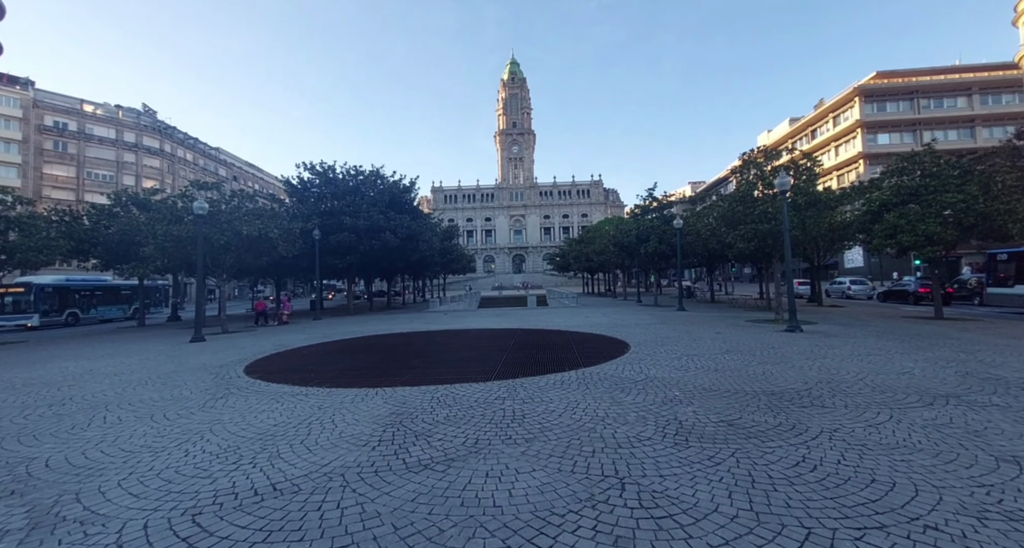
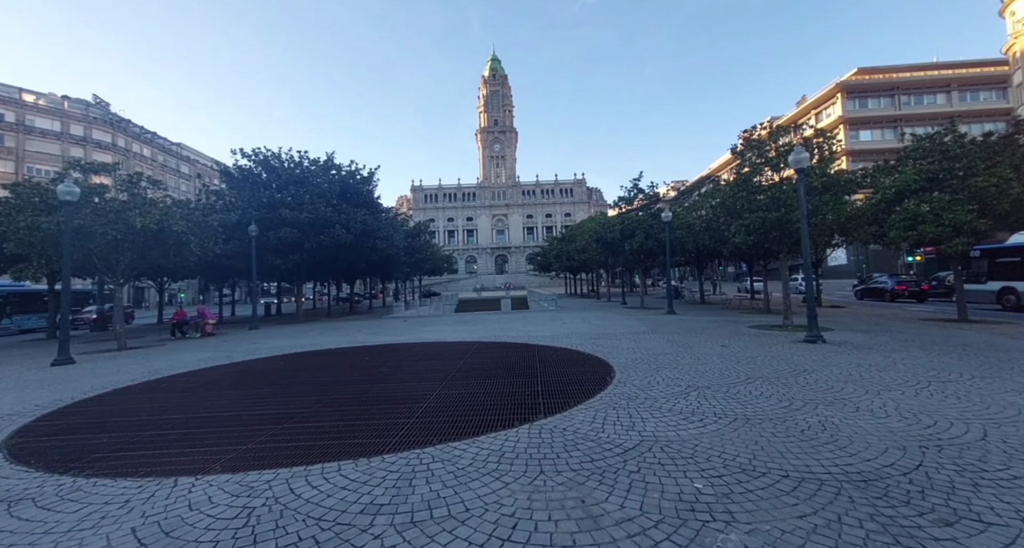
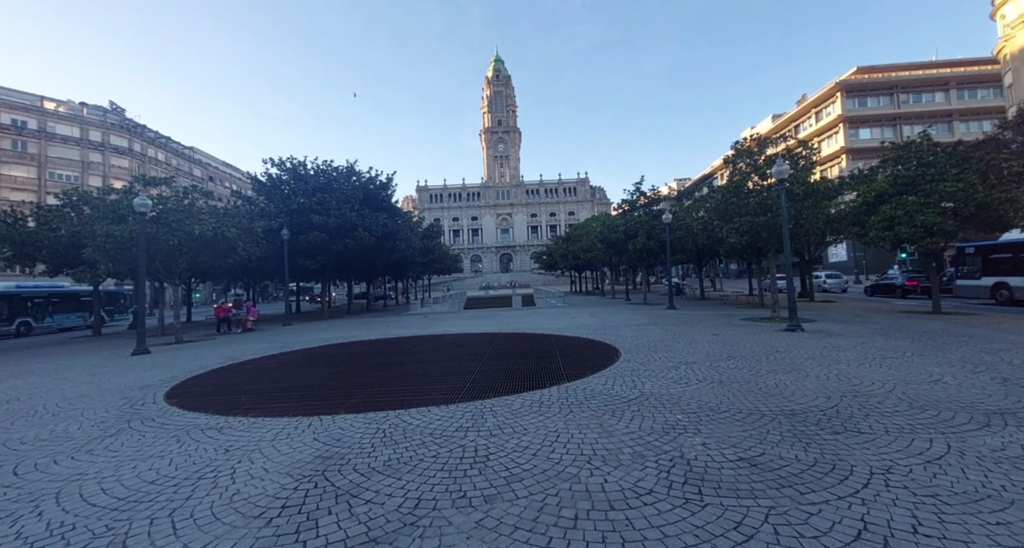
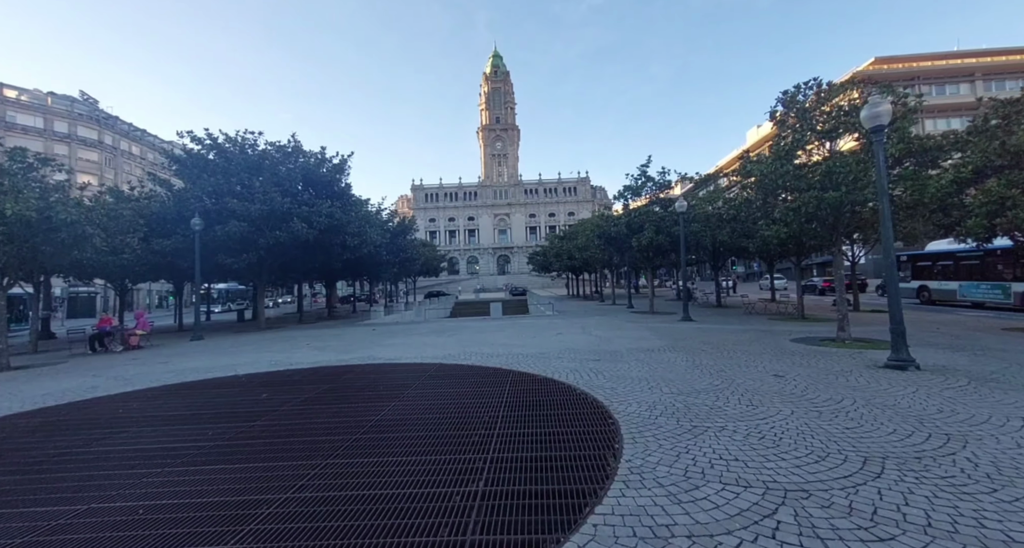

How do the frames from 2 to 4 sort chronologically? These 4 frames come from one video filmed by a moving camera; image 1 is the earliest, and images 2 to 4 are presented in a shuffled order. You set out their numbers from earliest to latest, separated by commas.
3, 2, 4
